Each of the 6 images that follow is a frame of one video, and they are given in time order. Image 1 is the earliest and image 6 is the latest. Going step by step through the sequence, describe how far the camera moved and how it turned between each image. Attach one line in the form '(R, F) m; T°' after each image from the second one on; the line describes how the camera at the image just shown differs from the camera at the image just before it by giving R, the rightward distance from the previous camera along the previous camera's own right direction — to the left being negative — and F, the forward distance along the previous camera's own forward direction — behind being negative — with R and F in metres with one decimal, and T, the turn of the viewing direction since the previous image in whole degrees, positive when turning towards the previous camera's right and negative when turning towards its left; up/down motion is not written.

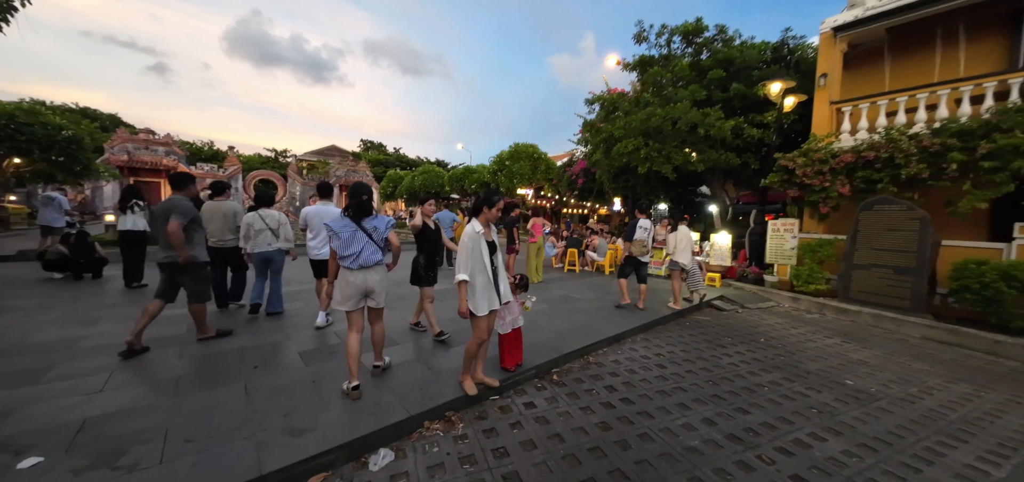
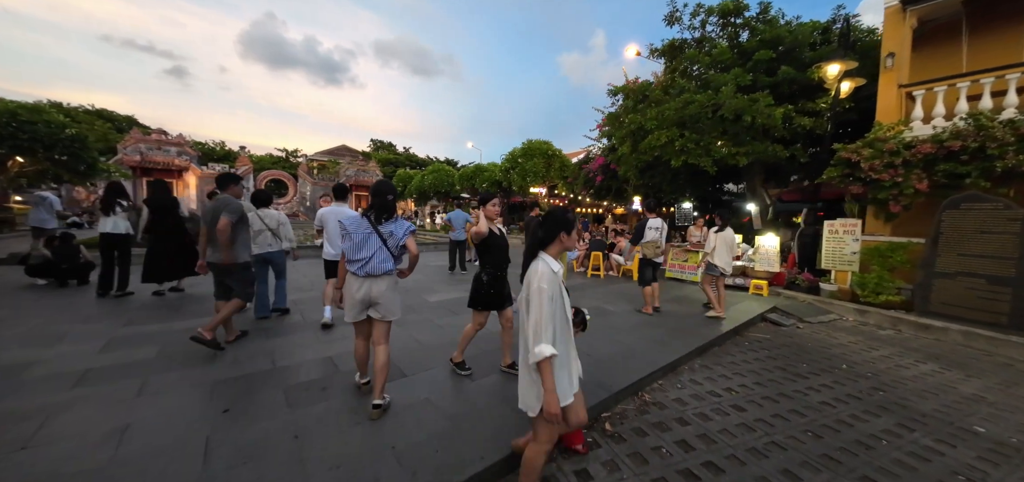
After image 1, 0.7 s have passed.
(-0.2, +0.7) m; -1°
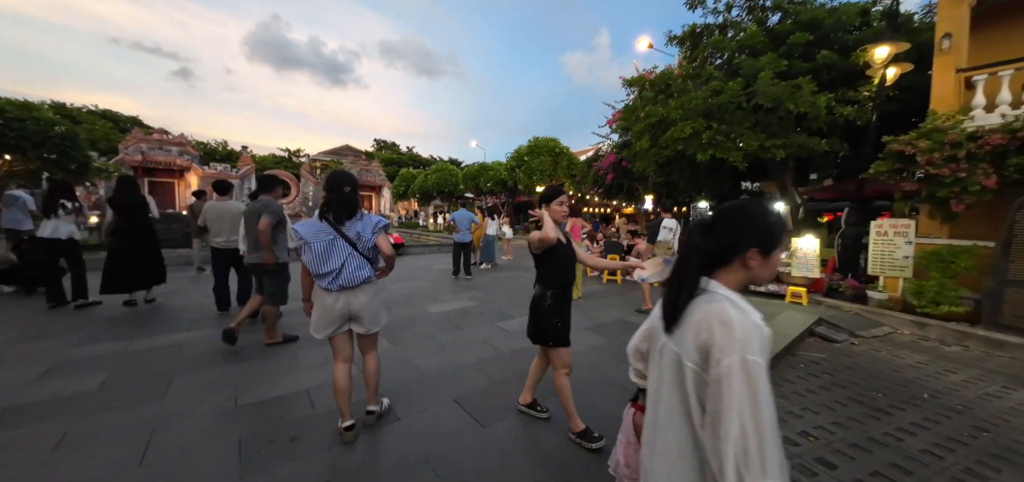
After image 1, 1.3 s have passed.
(-0.1, +0.6) m; -1°
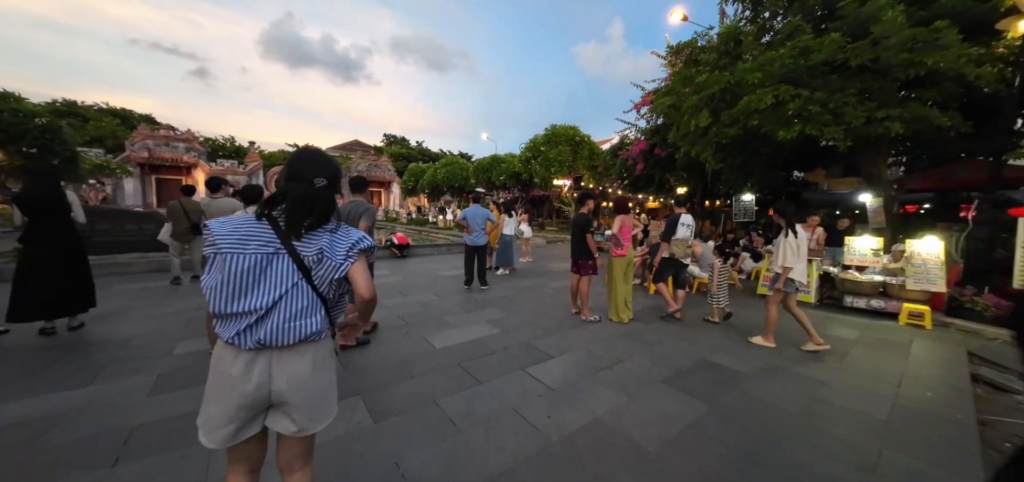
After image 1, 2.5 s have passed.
(-0.2, +1.2) m; -2°
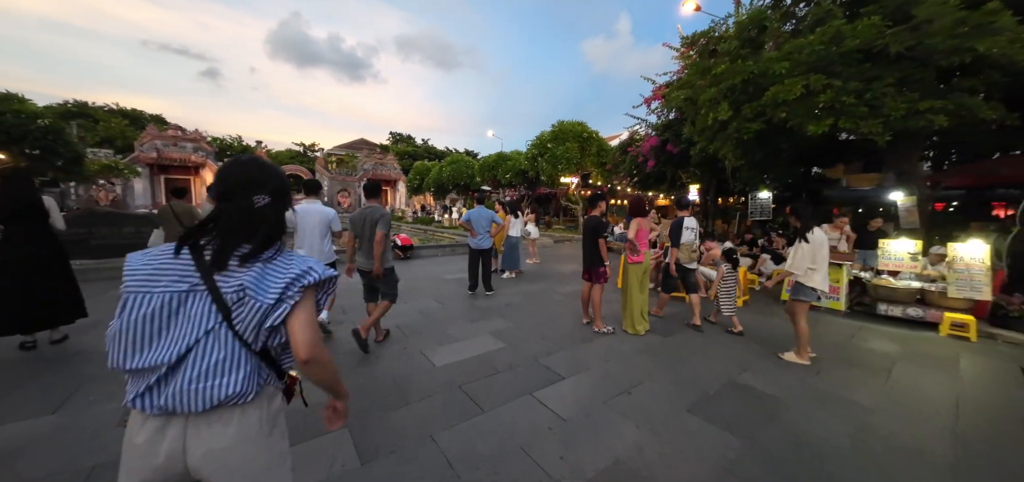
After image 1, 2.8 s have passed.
(0.0, +0.3) m; -1°
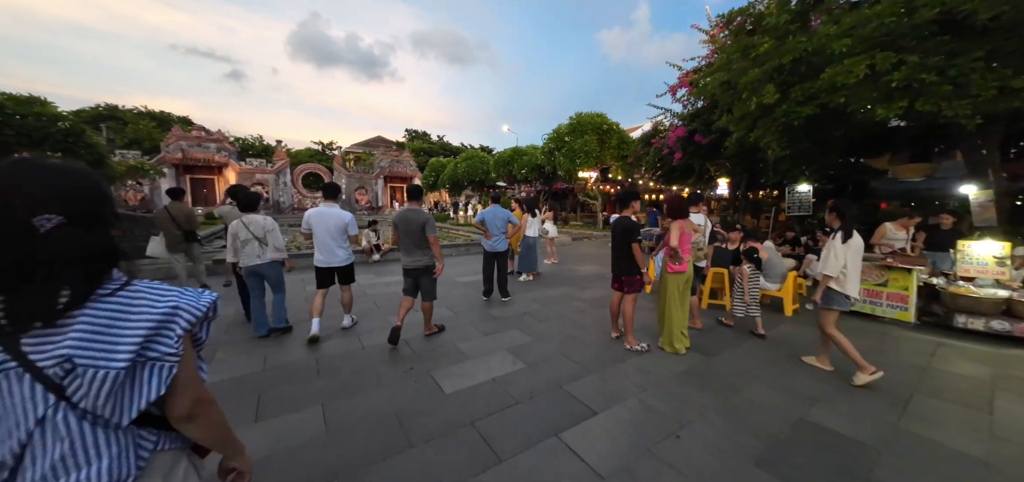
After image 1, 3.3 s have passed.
(0.0, +0.4) m; -3°
